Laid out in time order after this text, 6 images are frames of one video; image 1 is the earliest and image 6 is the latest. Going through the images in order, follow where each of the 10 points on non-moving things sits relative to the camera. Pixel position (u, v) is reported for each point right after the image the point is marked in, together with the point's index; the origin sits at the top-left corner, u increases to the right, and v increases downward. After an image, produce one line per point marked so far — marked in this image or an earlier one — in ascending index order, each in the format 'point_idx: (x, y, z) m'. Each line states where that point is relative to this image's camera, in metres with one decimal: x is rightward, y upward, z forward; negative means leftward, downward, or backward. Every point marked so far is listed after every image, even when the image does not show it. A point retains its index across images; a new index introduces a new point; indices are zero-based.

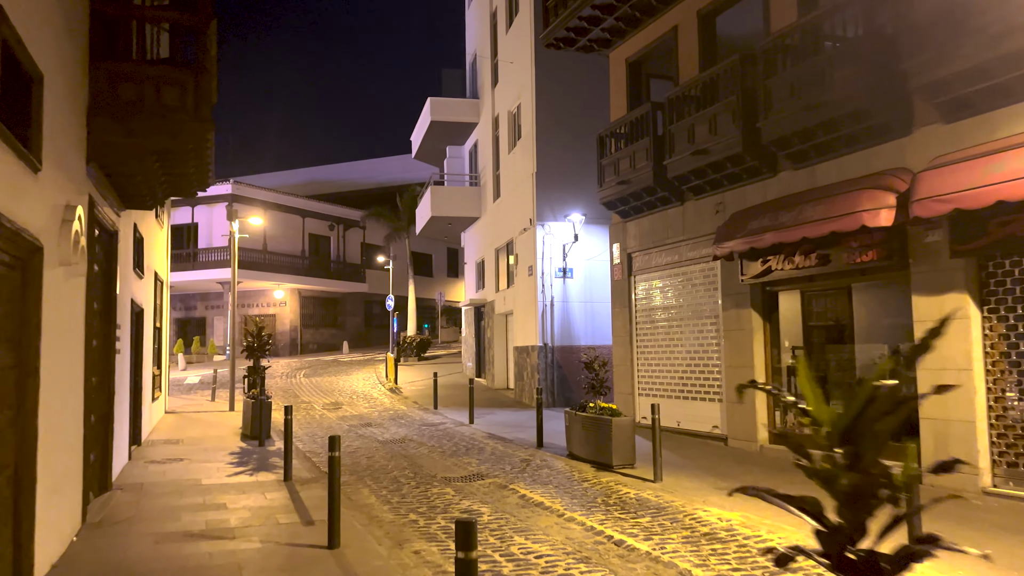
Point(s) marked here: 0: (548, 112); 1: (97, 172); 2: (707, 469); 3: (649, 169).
0: (+0.9, +4.3, +19.0) m
1: (-4.1, +1.1, +7.6) m
2: (+2.5, -2.3, +9.9) m
3: (+2.2, +1.9, +12.8) m
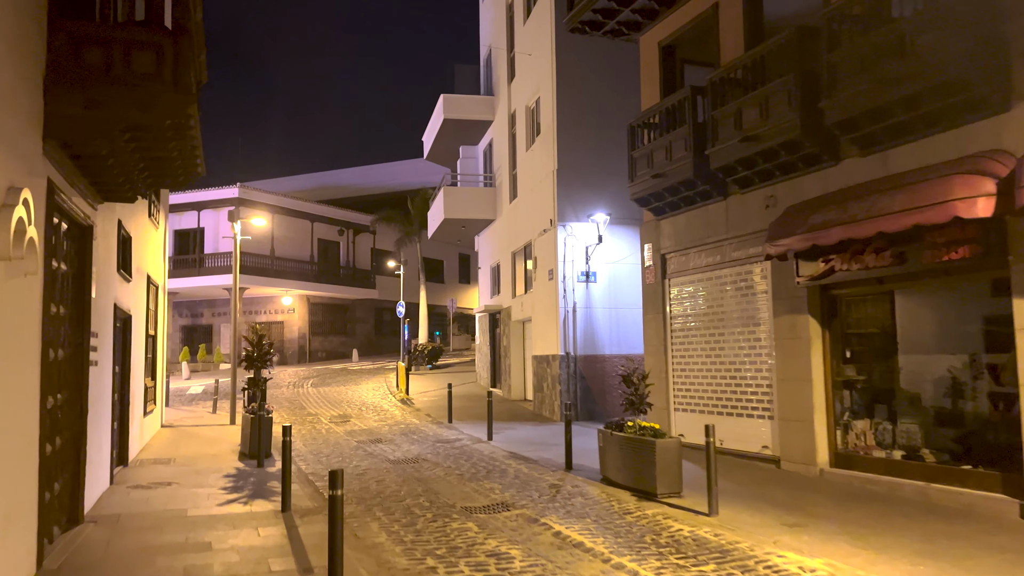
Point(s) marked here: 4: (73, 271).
0: (+1.3, +4.1, +17.8) m
1: (-3.8, +1.1, +6.4) m
2: (+2.8, -2.3, +8.6) m
3: (+2.6, +1.9, +11.5) m
4: (-4.4, +0.2, +7.9) m
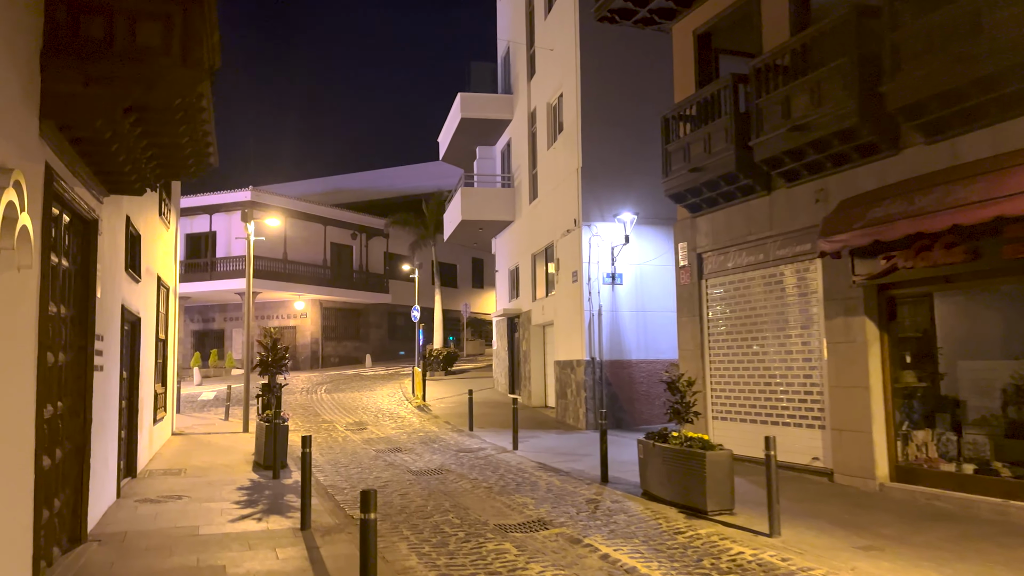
0: (+1.8, +4.1, +17.1) m
1: (-3.4, +1.2, +5.8) m
2: (+3.2, -2.3, +7.9) m
3: (+3.0, +1.9, +10.9) m
4: (-4.1, +0.2, +7.3) m
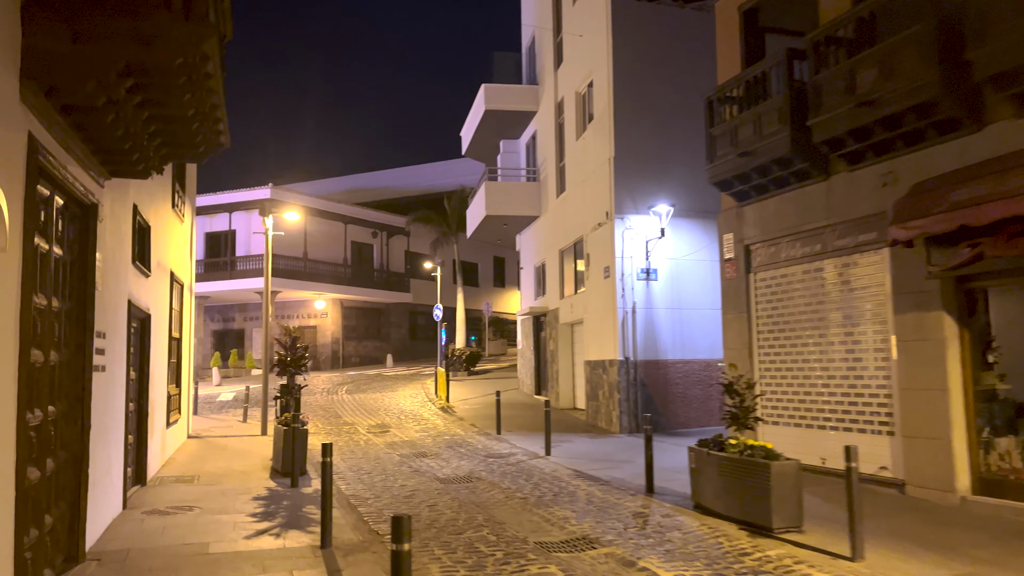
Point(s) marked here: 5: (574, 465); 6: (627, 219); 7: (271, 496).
0: (+2.4, +4.2, +16.3) m
1: (-3.1, +1.2, +5.1) m
2: (+3.5, -2.2, +7.0) m
3: (+3.5, +2.0, +10.0) m
4: (-3.7, +0.3, +6.6) m
5: (+0.9, -2.6, +11.6) m
6: (+2.3, +1.4, +16.0) m
7: (-2.9, -2.5, +9.3) m
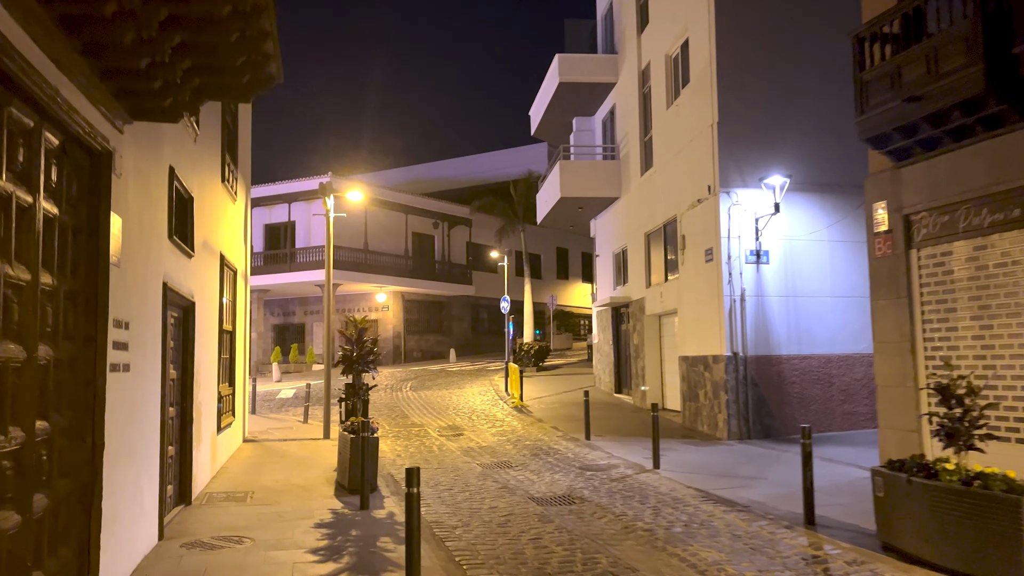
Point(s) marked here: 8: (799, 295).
0: (+4.0, +4.4, +14.2) m
1: (-2.2, +1.4, +3.4) m
2: (+4.5, -2.0, +4.9) m
3: (+4.6, +2.2, +7.8) m
4: (-2.7, +0.4, +5.0) m
5: (+2.2, -2.4, +9.6) m
6: (+3.9, +1.7, +13.9) m
7: (-1.7, -2.3, +7.6) m
8: (+5.2, -0.1, +14.3) m
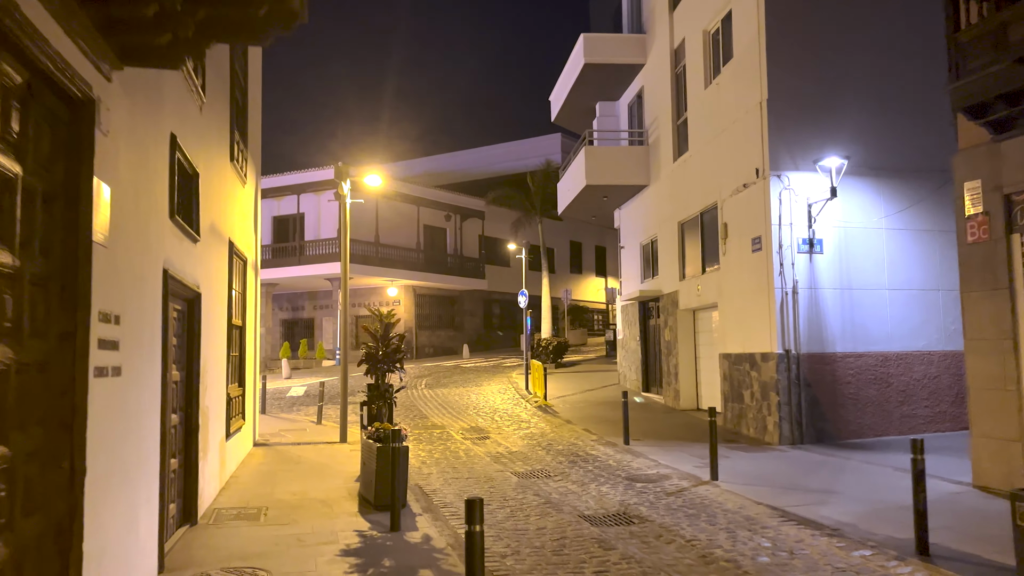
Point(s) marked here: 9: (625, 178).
0: (+4.5, +4.6, +13.0) m
1: (-1.8, +1.5, +2.3) m
2: (+5.0, -1.9, +3.7) m
3: (+5.1, +2.3, +6.7) m
4: (-2.3, +0.5, +3.9) m
5: (+2.7, -2.3, +8.5) m
6: (+4.5, +1.8, +12.8) m
7: (-1.2, -2.2, +6.6) m
8: (+5.8, 0.0, +13.1) m
9: (+2.9, +2.8, +19.8) m
